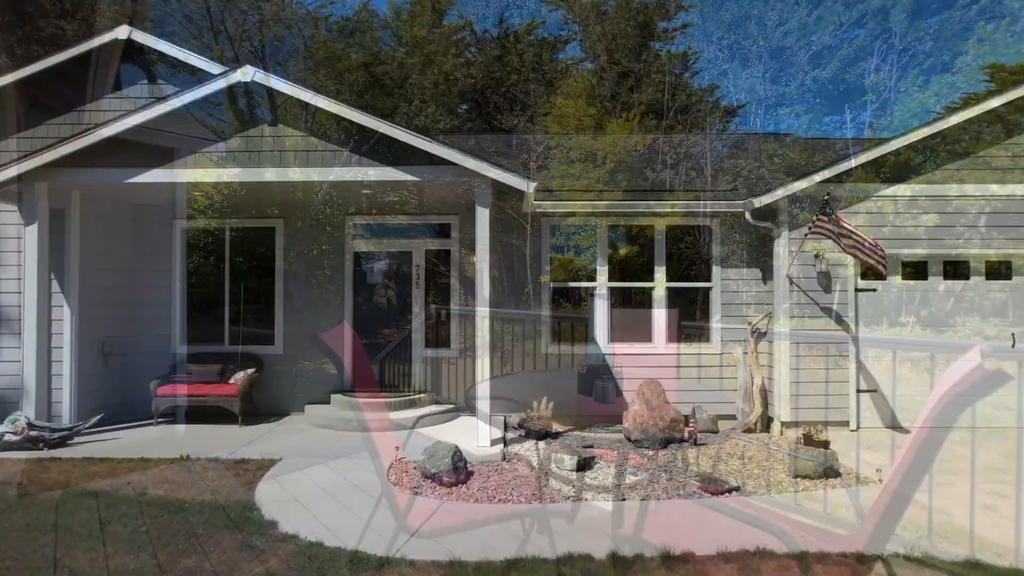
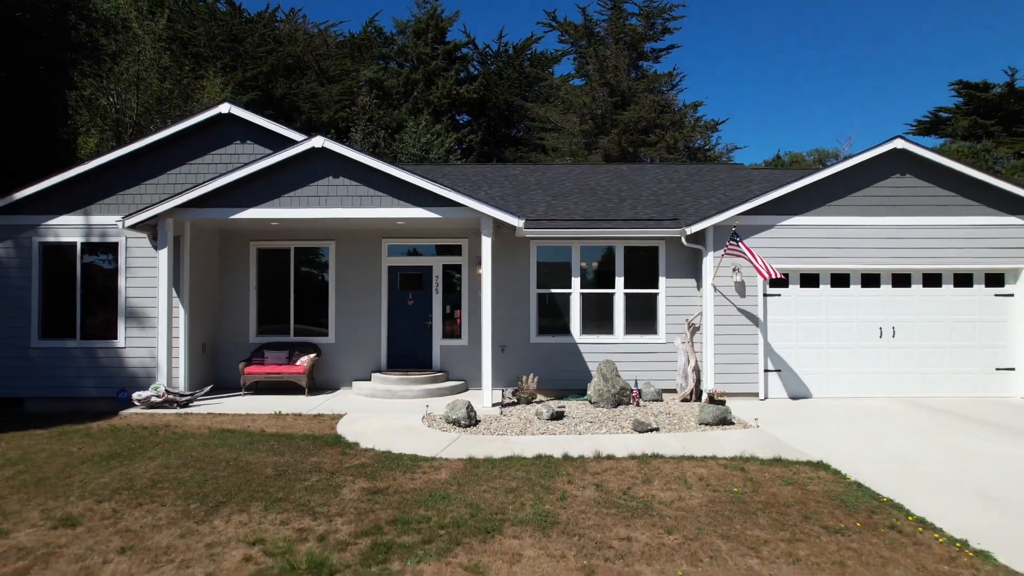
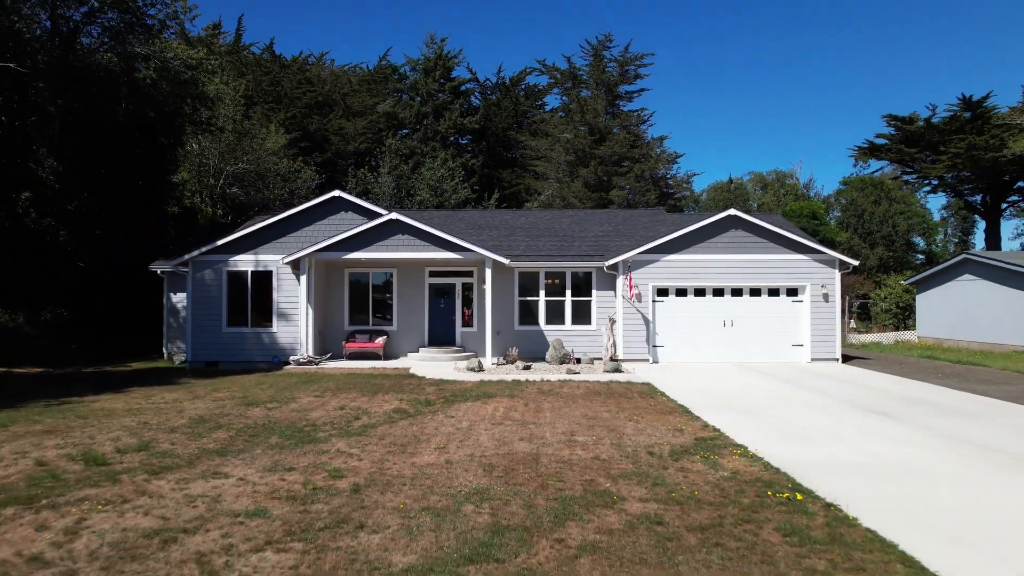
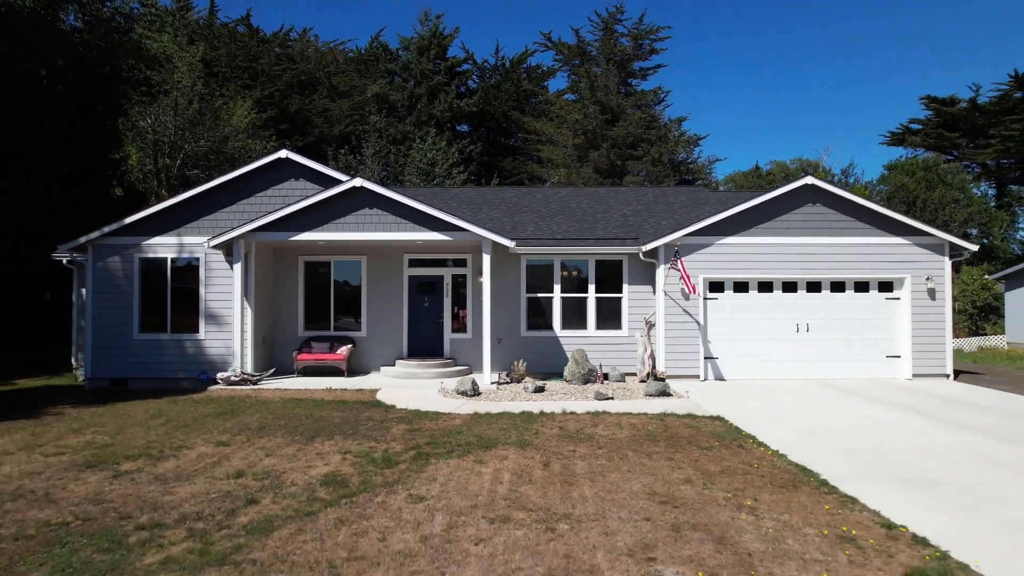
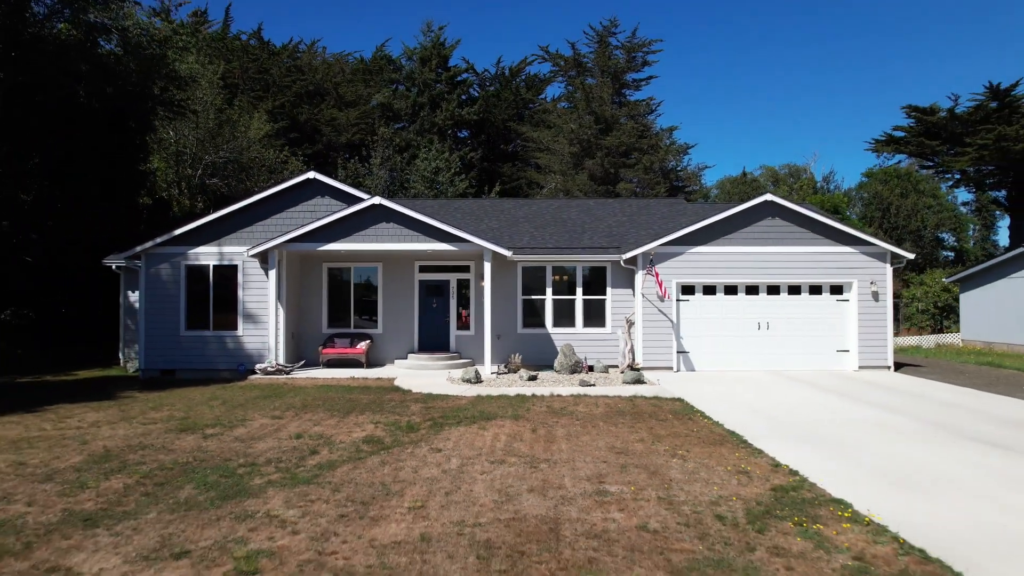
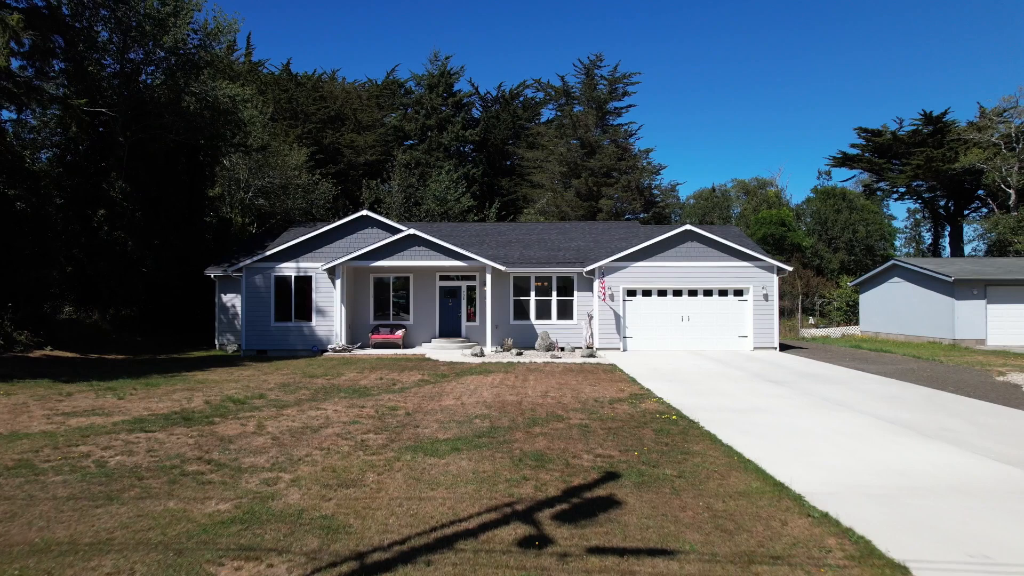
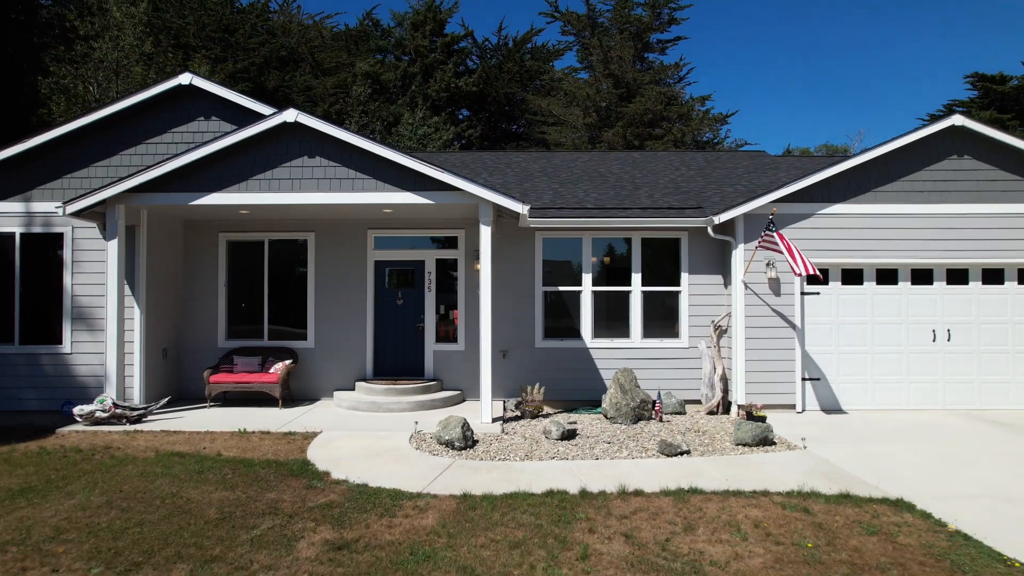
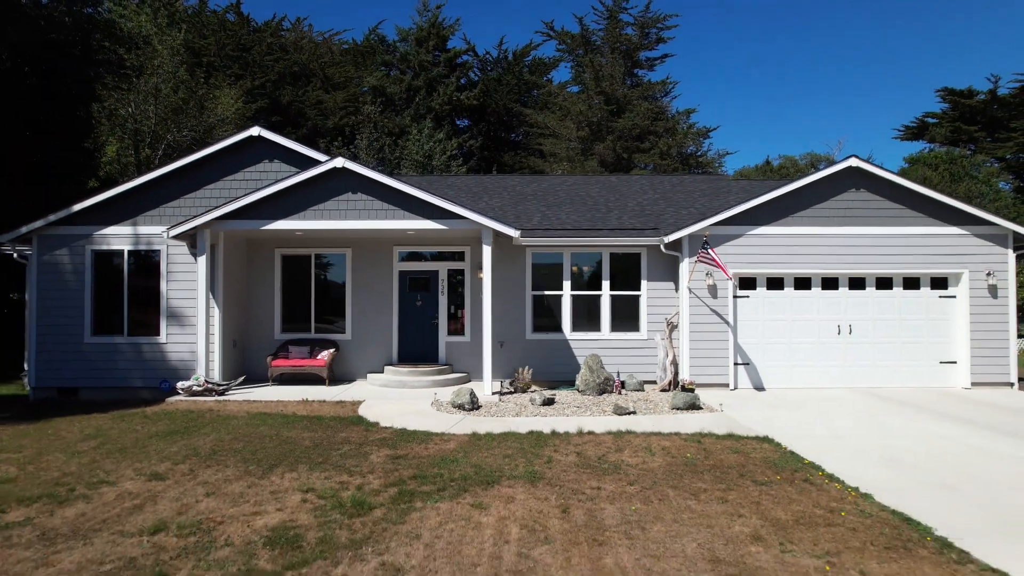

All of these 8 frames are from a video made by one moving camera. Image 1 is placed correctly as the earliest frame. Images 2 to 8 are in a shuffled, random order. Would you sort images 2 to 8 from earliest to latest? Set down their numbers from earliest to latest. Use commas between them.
7, 2, 8, 4, 5, 3, 6
